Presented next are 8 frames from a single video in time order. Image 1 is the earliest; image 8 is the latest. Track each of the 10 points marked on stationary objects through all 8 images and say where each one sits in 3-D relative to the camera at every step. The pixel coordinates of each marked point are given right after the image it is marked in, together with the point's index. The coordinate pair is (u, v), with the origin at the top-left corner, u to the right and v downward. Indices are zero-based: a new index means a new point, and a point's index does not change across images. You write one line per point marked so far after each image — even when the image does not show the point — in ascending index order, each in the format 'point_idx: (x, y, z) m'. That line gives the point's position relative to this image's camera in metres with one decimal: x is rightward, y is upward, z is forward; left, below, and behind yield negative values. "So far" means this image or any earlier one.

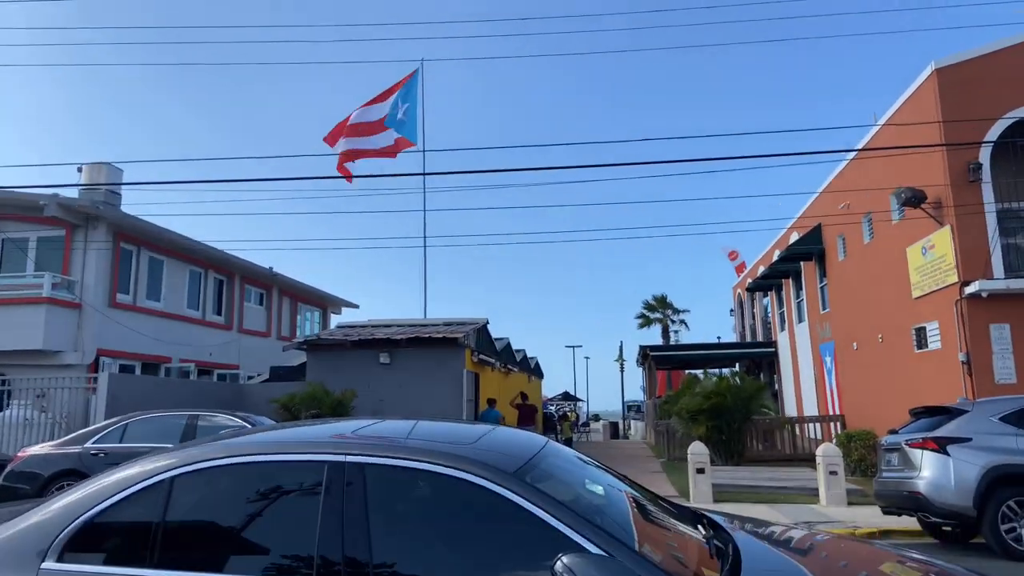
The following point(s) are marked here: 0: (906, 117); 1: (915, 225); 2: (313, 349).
0: (+7.8, +3.4, +13.9) m
1: (+7.9, +1.2, +13.9) m
2: (-4.8, -1.5, +17.1) m
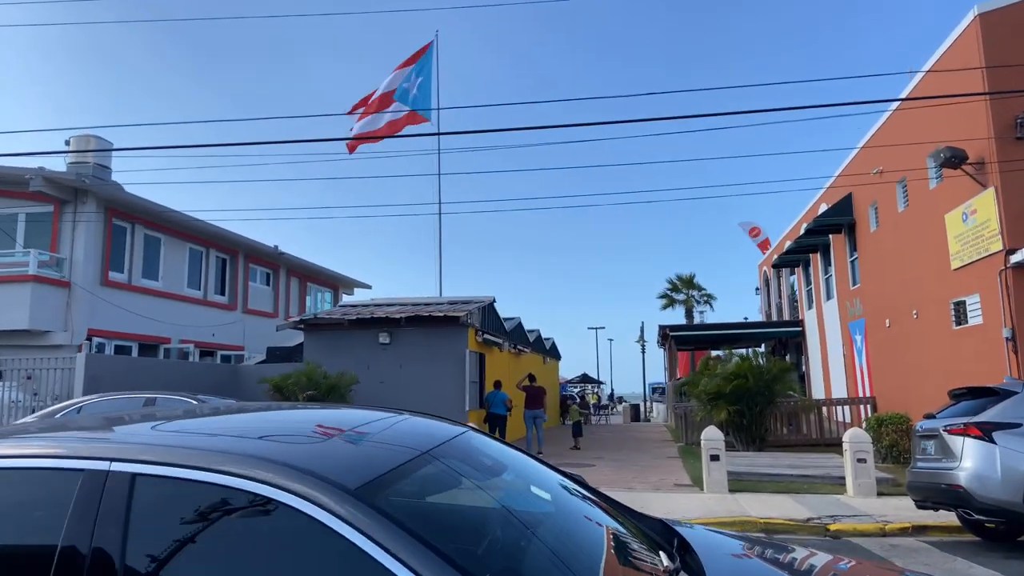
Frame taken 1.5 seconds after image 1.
0: (+7.8, +4.0, +12.6) m
1: (+7.9, +1.8, +12.6) m
2: (-4.7, -0.9, +16.4) m
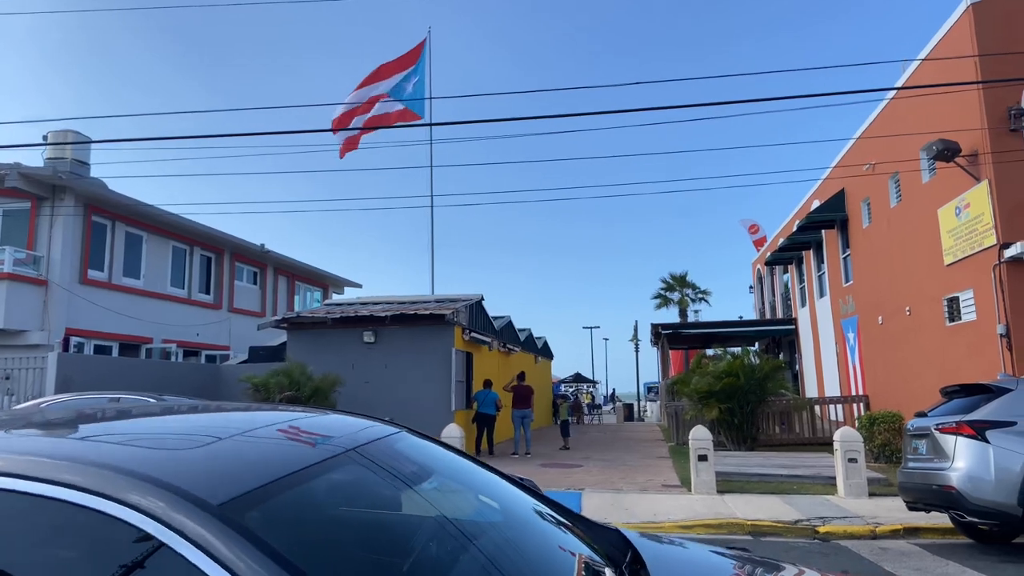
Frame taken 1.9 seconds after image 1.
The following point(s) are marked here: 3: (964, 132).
0: (+7.5, +4.0, +12.3) m
1: (+7.6, +1.8, +12.4) m
2: (-5.0, -0.9, +16.1) m
3: (+7.5, +2.6, +11.7) m
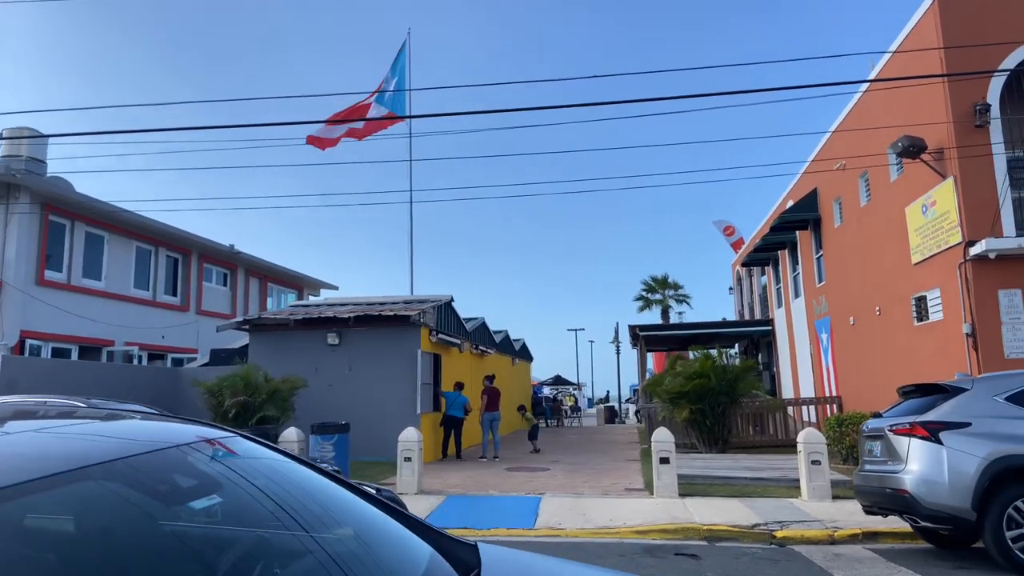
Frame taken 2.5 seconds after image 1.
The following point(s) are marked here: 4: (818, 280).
0: (+6.8, +4.1, +12.2) m
1: (+7.0, +1.9, +12.2) m
2: (-5.7, -0.9, +15.7) m
3: (+6.9, +2.6, +11.6) m
4: (+8.1, +0.2, +18.8) m
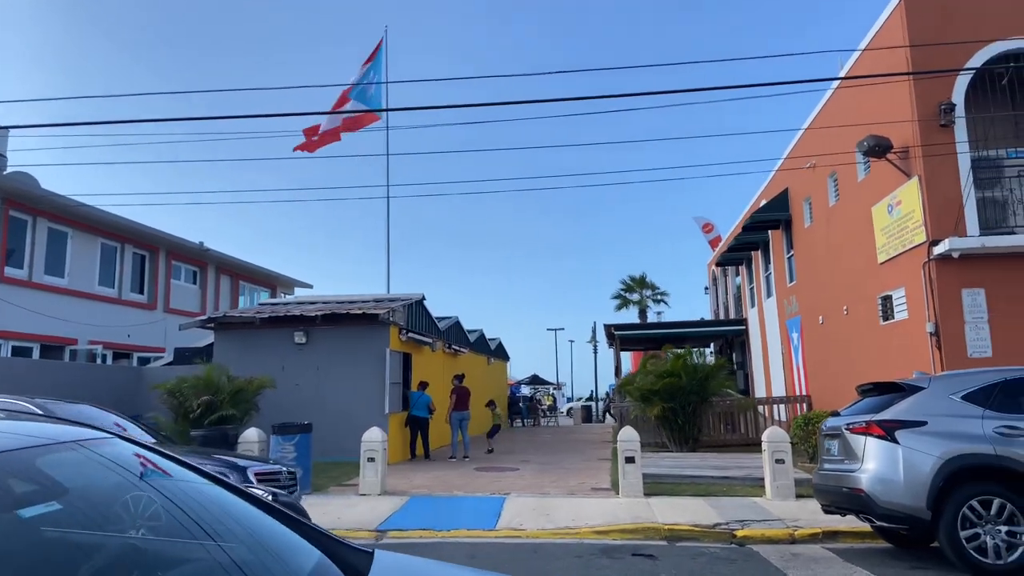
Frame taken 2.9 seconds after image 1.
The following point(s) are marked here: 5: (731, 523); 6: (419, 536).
0: (+6.3, +4.1, +12.2) m
1: (+6.4, +1.9, +12.2) m
2: (-6.3, -0.9, +15.4) m
3: (+6.3, +2.6, +11.6) m
4: (+7.4, +0.2, +18.8) m
5: (+2.7, -2.9, +8.6) m
6: (-1.1, -3.0, +8.6) m
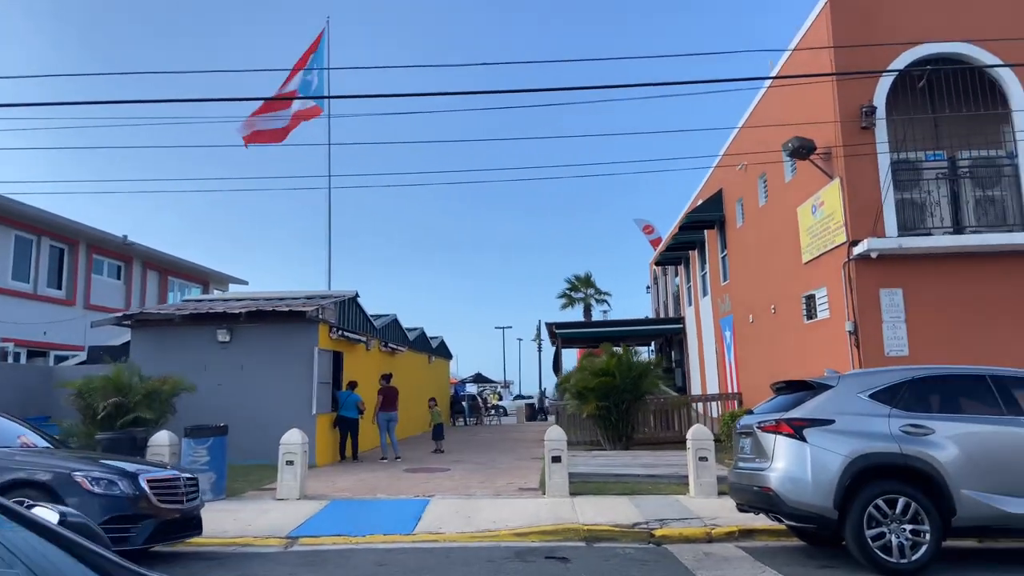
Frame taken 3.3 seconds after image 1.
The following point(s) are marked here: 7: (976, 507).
0: (+5.1, +4.1, +12.4) m
1: (+5.2, +1.9, +12.4) m
2: (-7.8, -0.8, +14.7) m
3: (+5.1, +2.6, +11.8) m
4: (+5.7, +0.2, +19.1) m
5: (+1.7, -2.9, +8.6) m
6: (-2.1, -3.0, +8.3) m
7: (+4.2, -2.0, +6.3) m
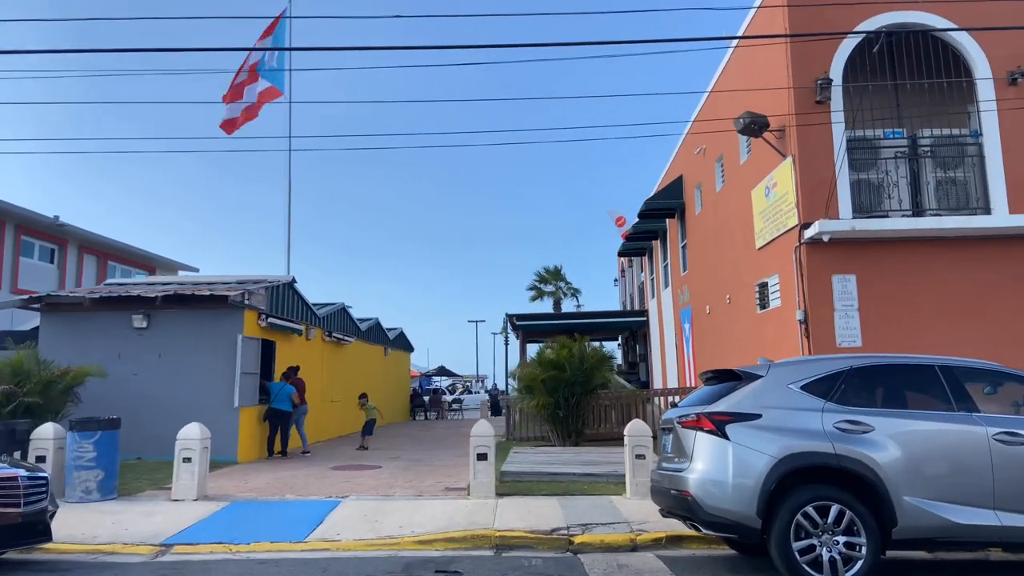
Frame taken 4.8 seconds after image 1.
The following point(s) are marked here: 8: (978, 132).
0: (+4.0, +4.3, +11.6) m
1: (+4.1, +2.1, +11.7) m
2: (-8.9, -0.4, +13.6) m
3: (+4.1, +2.9, +11.0) m
4: (+4.4, +0.5, +18.3) m
5: (+0.7, -2.6, +7.7) m
6: (-3.1, -2.7, +7.4) m
7: (+3.2, -1.8, +5.6) m
8: (+6.9, +2.3, +10.5) m
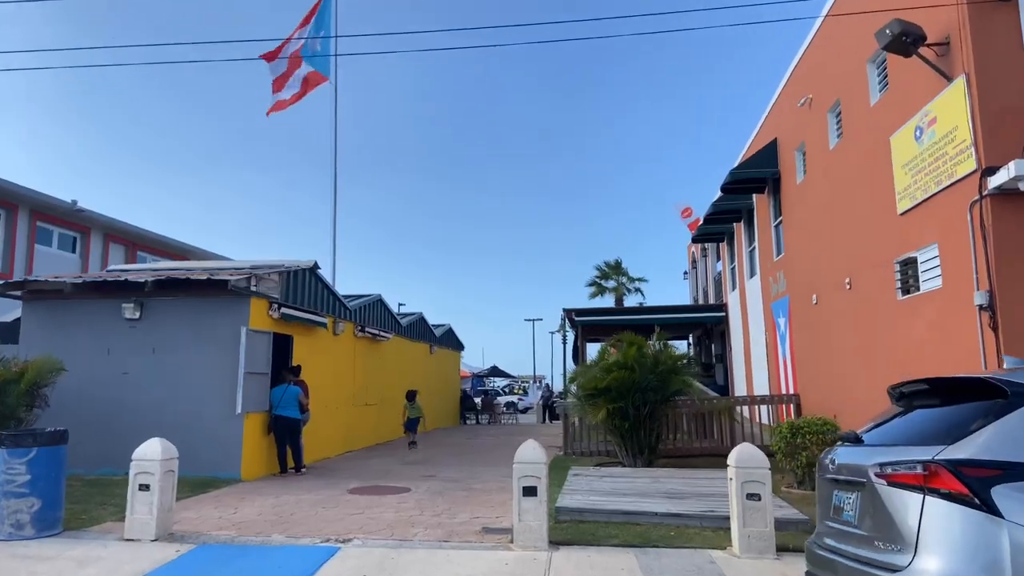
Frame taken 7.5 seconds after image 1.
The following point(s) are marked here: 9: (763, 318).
0: (+4.7, +4.6, +8.6) m
1: (+4.8, +2.4, +8.7) m
2: (-8.0, -0.1, +11.7) m
3: (+4.8, +3.1, +8.0) m
4: (+5.7, +0.8, +15.3) m
5: (+1.1, -2.4, +5.1) m
6: (-2.7, -2.4, +5.0) m
7: (+3.4, -1.5, +2.7) m
8: (+7.6, +2.6, +7.3) m
9: (+5.9, -0.7, +16.5) m
